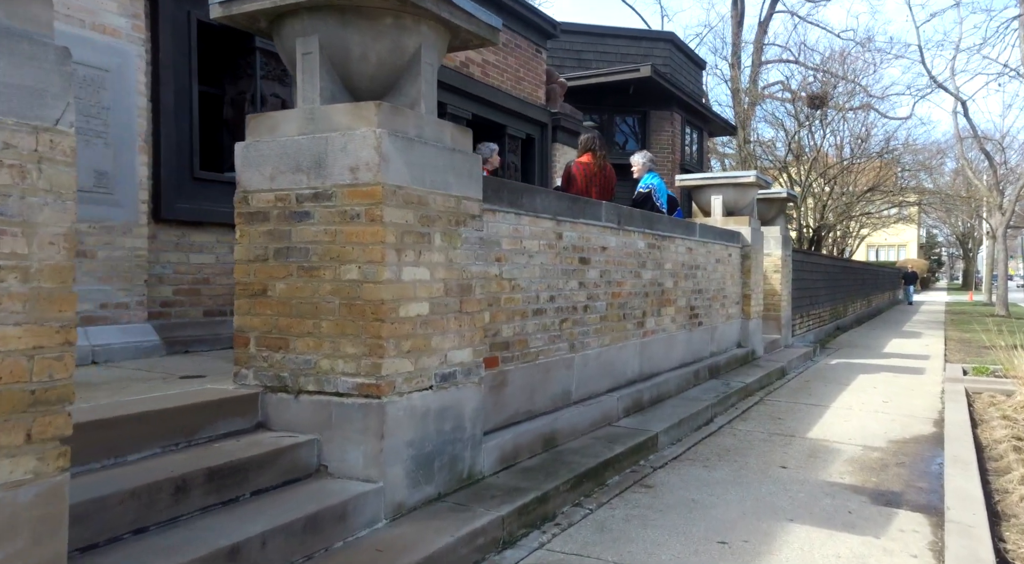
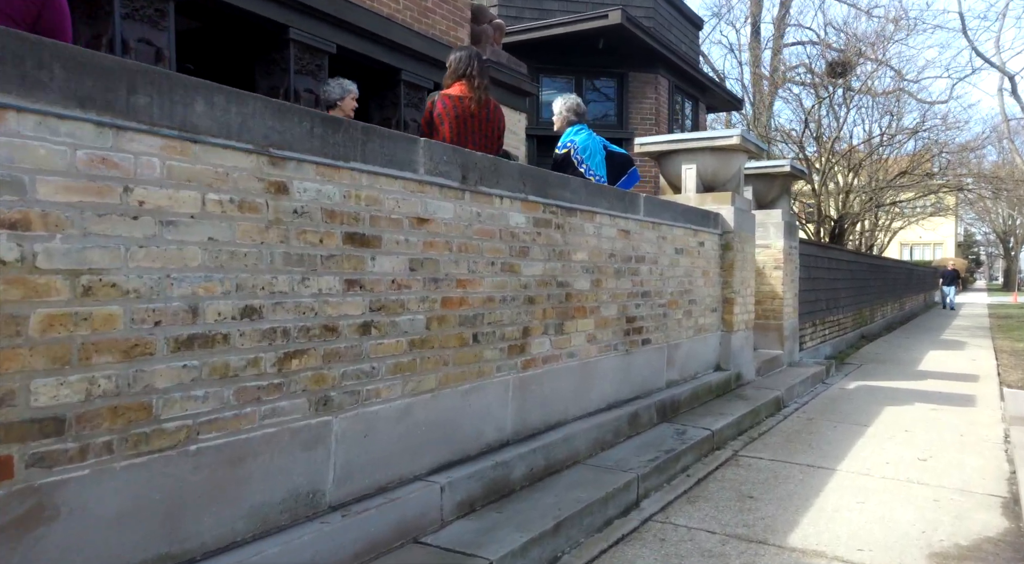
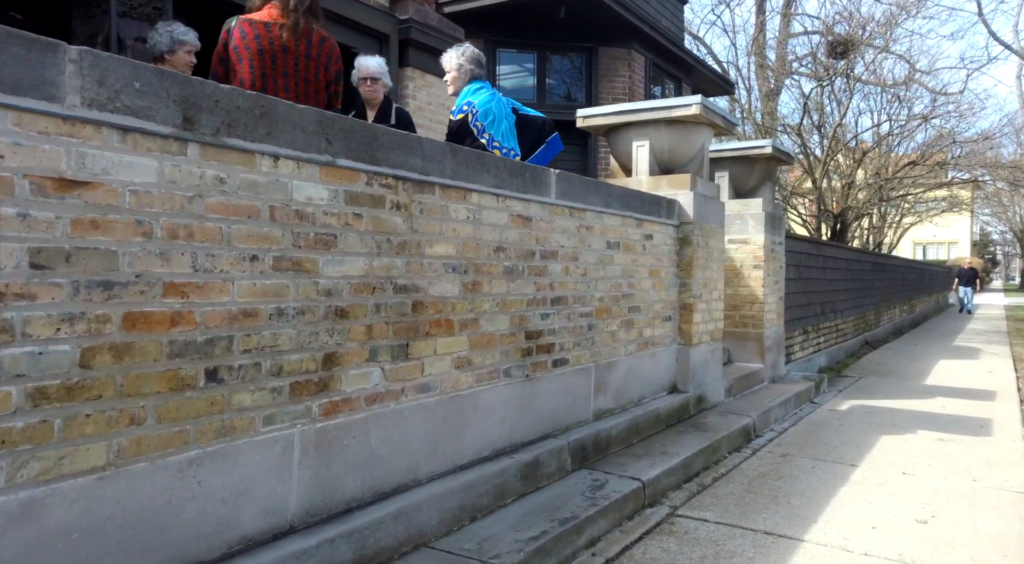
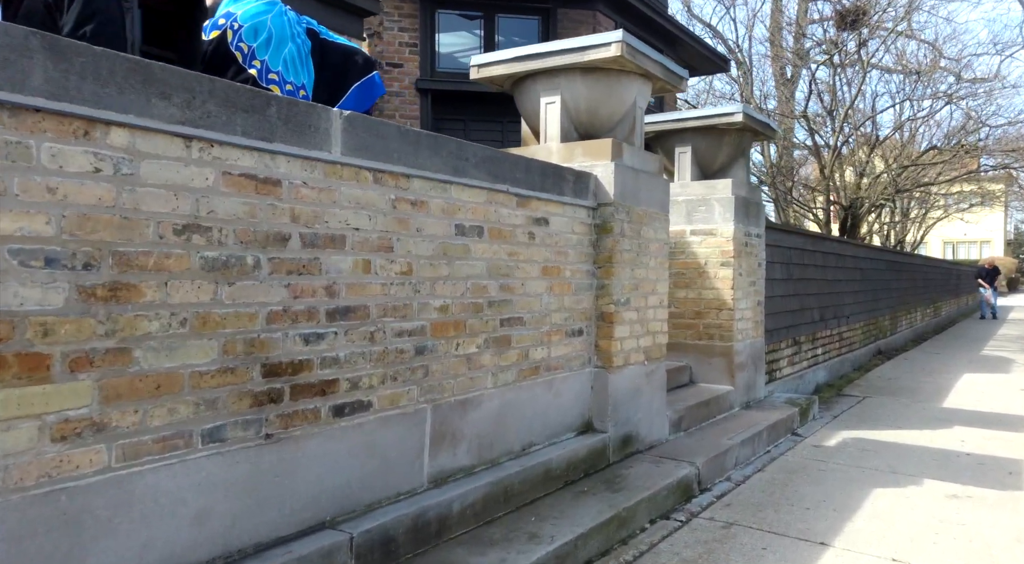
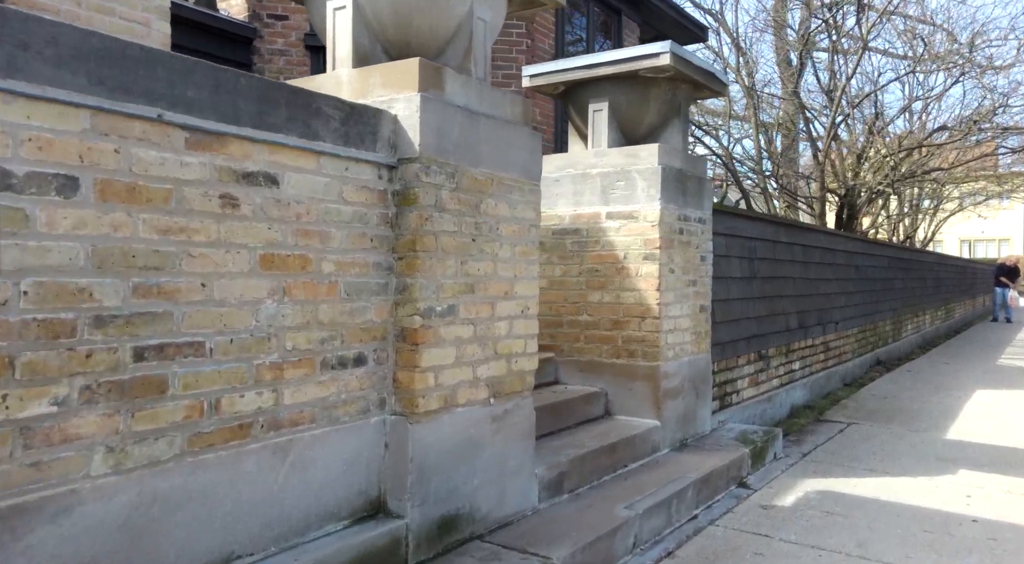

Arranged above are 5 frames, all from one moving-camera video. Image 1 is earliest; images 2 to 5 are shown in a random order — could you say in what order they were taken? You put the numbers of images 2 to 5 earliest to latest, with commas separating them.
2, 3, 4, 5
